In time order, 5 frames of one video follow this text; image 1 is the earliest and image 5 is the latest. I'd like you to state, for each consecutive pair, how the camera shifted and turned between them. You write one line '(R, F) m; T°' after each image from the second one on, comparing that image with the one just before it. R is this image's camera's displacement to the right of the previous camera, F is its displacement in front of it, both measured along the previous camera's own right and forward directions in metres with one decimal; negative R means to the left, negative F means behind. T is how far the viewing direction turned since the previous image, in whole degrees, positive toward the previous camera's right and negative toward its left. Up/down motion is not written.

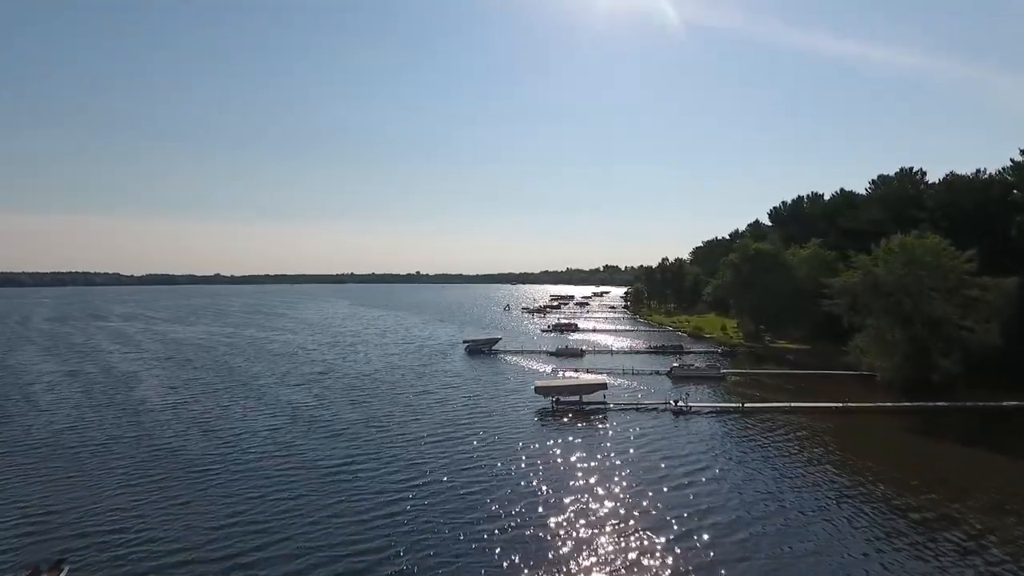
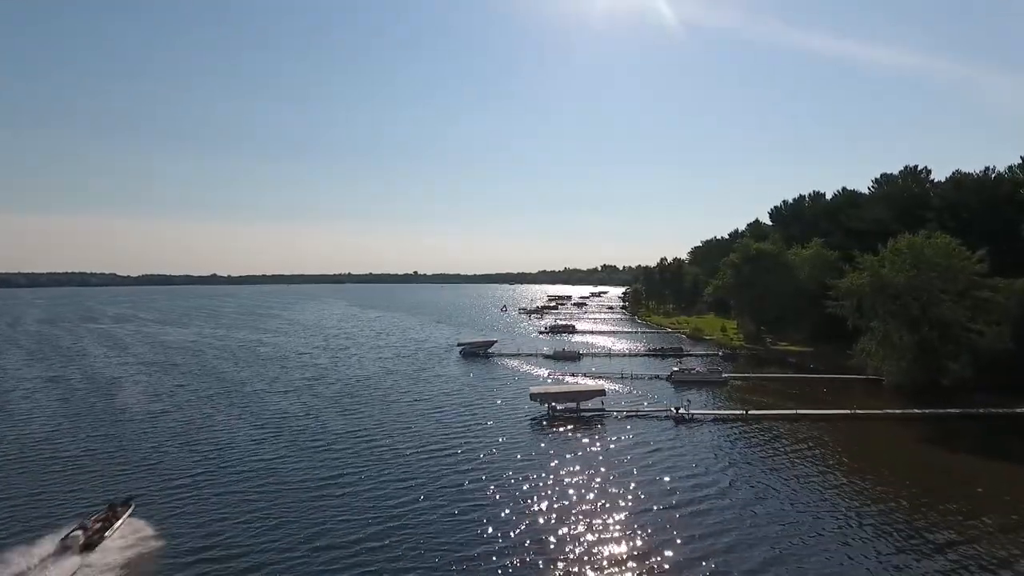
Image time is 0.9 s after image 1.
(+0.4, +2.0) m; 0°
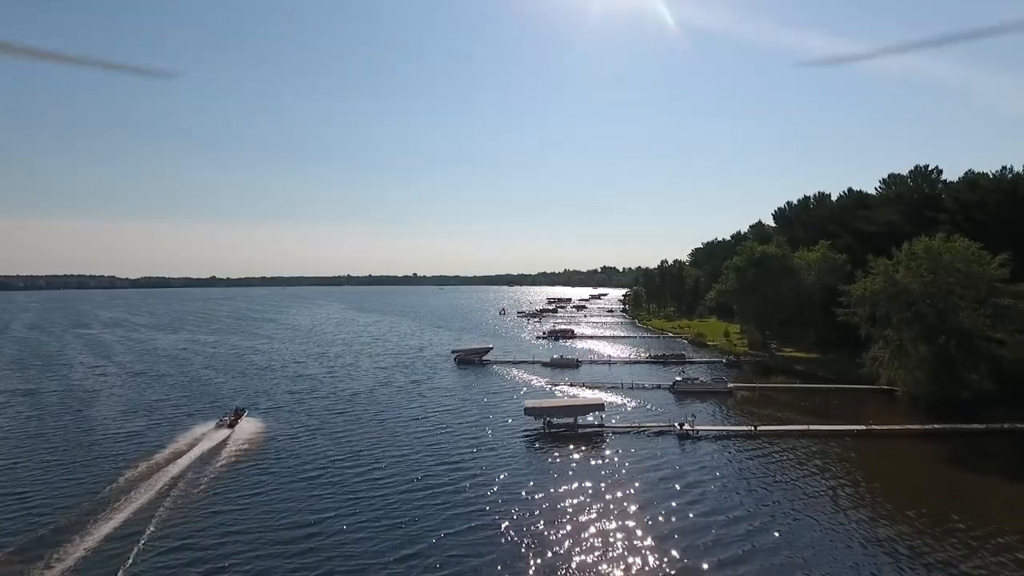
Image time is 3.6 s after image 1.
(+0.5, +2.9) m; 0°
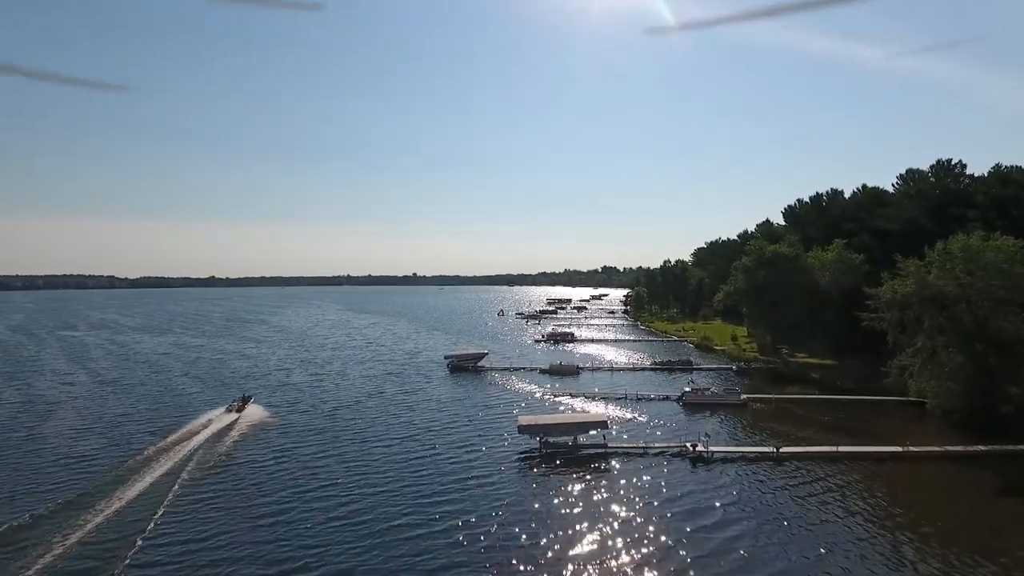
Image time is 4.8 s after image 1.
(+0.5, +4.9) m; 0°
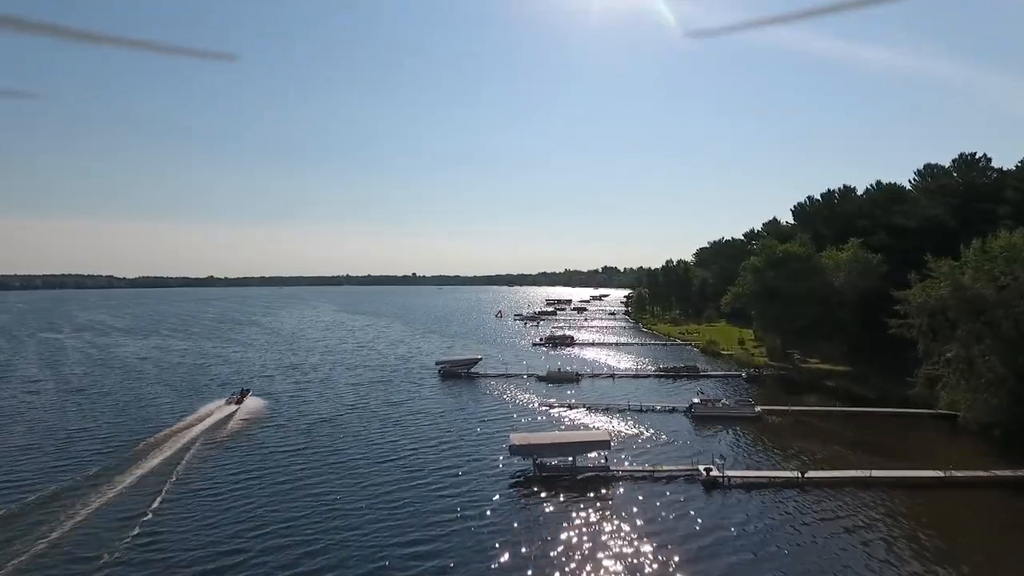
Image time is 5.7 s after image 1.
(+0.6, +4.7) m; 0°
